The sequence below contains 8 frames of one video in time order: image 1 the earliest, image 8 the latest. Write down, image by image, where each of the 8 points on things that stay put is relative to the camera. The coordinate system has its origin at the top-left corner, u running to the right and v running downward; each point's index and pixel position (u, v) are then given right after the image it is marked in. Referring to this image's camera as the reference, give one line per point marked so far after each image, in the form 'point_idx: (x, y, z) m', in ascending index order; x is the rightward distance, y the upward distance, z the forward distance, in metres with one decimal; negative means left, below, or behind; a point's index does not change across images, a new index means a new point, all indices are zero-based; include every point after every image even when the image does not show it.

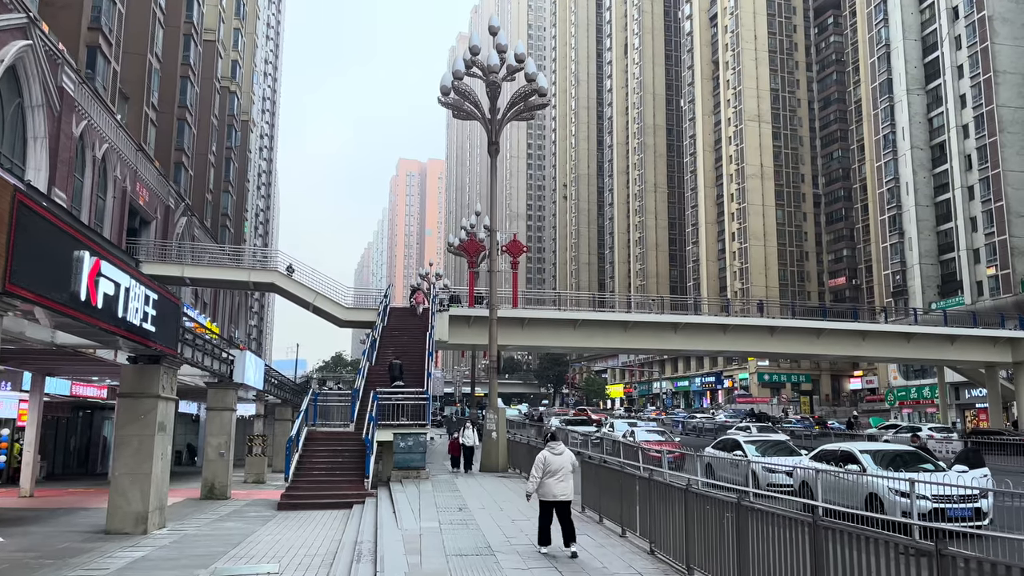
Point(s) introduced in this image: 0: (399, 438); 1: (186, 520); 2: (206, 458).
0: (-2.7, -3.6, +18.5) m
1: (-6.1, -4.4, +14.5) m
2: (-7.8, -4.3, +19.5) m
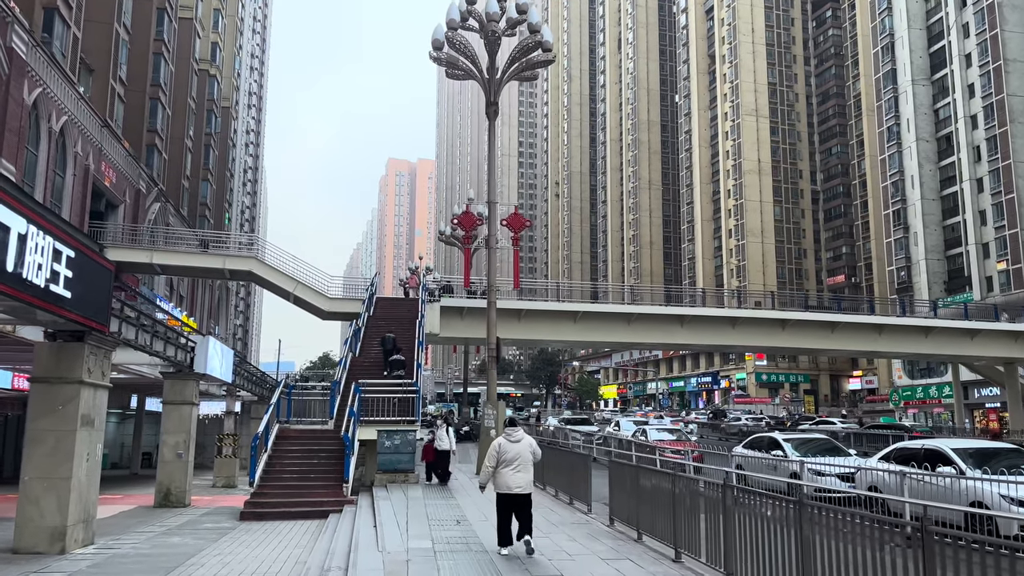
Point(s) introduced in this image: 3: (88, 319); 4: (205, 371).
0: (-2.7, -3.1, +16.0) m
1: (-6.0, -3.9, +11.9) m
2: (-7.8, -3.8, +16.9) m
3: (-5.7, -0.4, +10.2) m
4: (-7.1, -1.9, +17.6) m
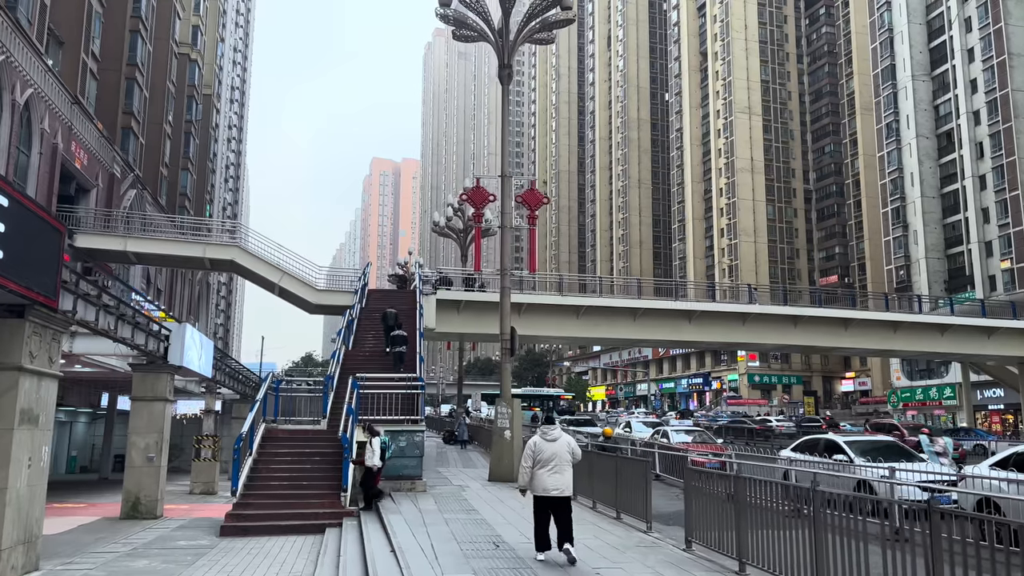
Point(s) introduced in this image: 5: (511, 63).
0: (-2.3, -2.7, +13.9) m
1: (-5.5, -3.5, +9.8) m
2: (-7.4, -3.4, +14.8) m
3: (-5.1, 0.0, +8.1) m
4: (-6.7, -1.5, +15.5) m
5: (0.0, +5.2, +17.7) m
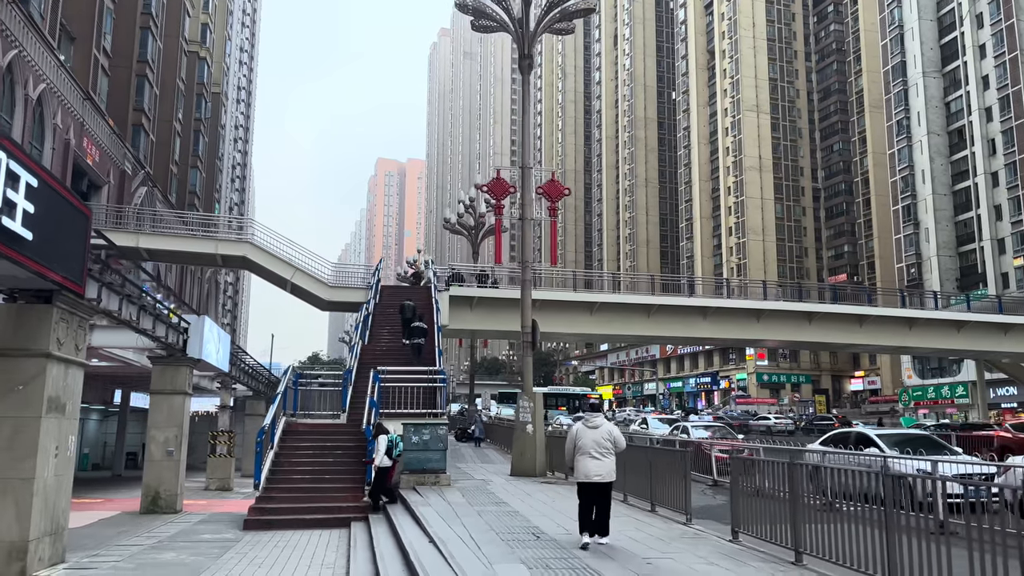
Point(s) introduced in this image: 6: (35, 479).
0: (-1.8, -2.5, +13.7) m
1: (-5.1, -3.3, +9.6) m
2: (-6.9, -3.2, +14.6) m
3: (-4.7, +0.2, +7.9) m
4: (-6.2, -1.4, +15.3) m
5: (+0.4, +5.4, +17.5) m
6: (-5.0, -2.0, +8.0) m
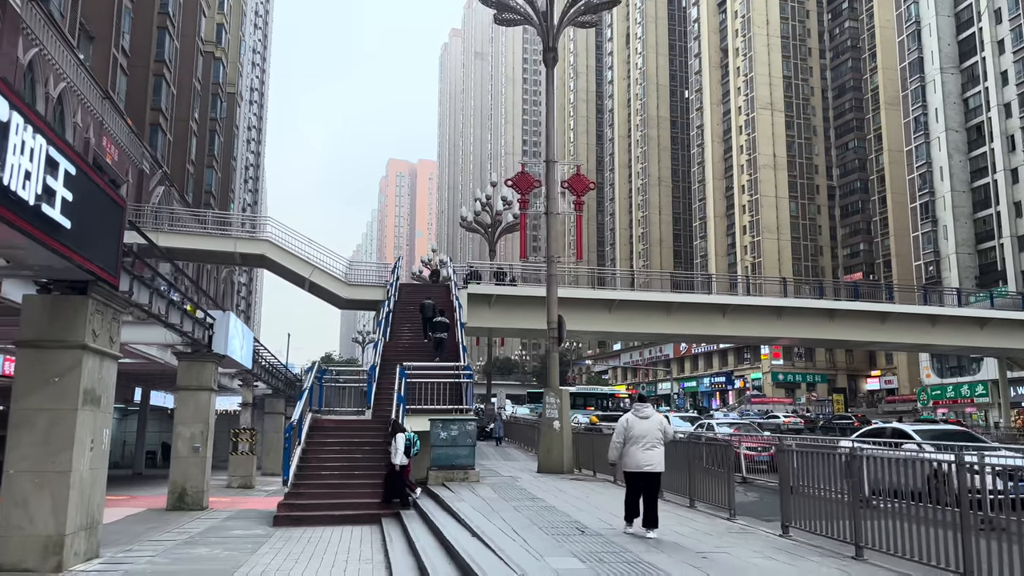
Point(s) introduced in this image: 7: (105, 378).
0: (-1.3, -2.4, +13.6) m
1: (-4.6, -3.2, +9.5) m
2: (-6.4, -3.1, +14.5) m
3: (-4.3, +0.3, +7.8) m
4: (-5.7, -1.3, +15.2) m
5: (+1.0, +5.5, +17.3) m
6: (-4.5, -1.9, +7.8) m
7: (-4.6, -1.0, +8.6) m
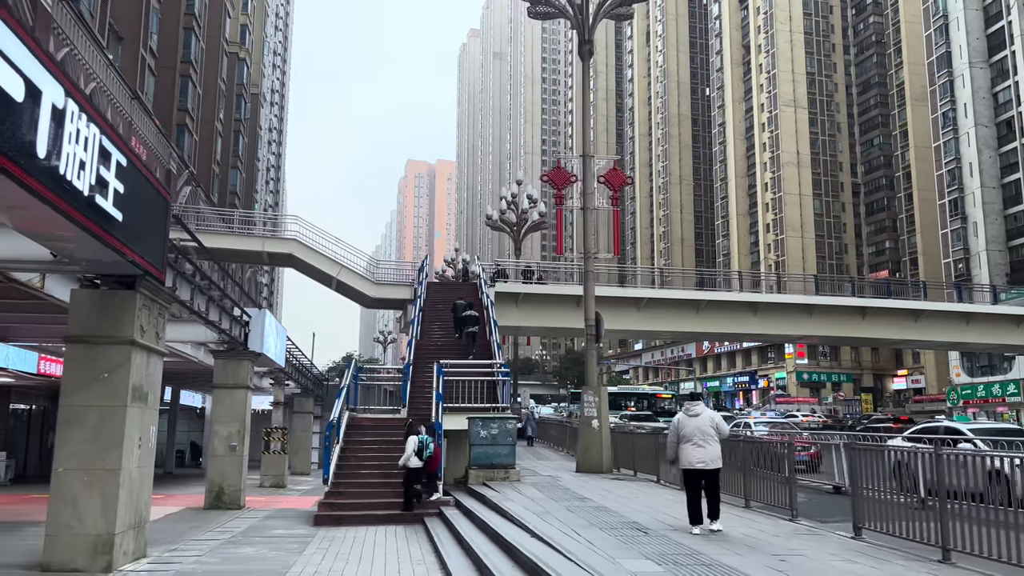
0: (-0.6, -2.4, +13.3) m
1: (-4.0, -3.2, +9.3) m
2: (-5.7, -3.1, +14.4) m
3: (-3.7, +0.3, +7.6) m
4: (-4.9, -1.2, +15.1) m
5: (+1.8, +5.6, +17.1) m
6: (-3.9, -1.8, +7.7) m
7: (-4.0, -1.0, +8.5) m
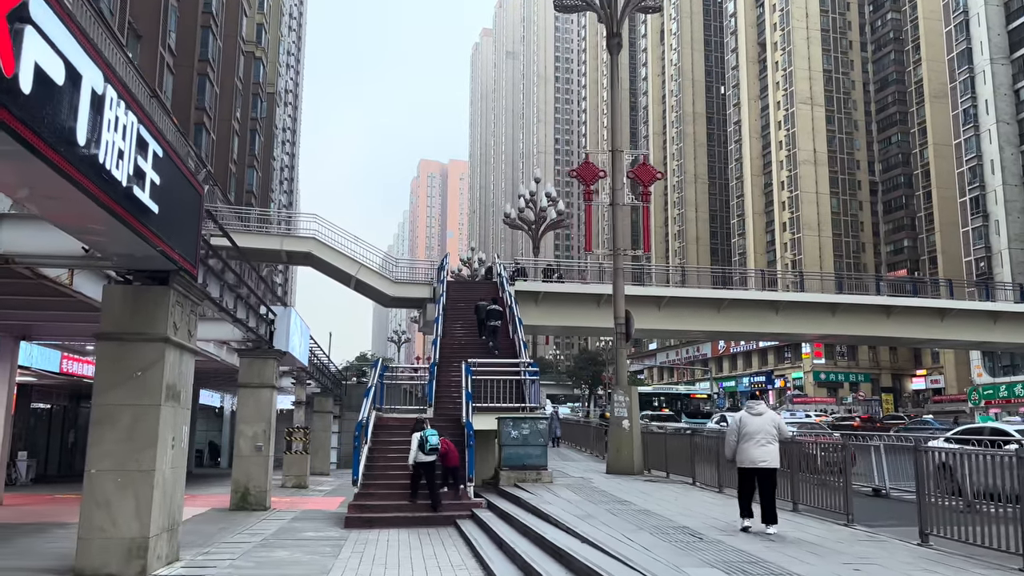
0: (0.0, -2.3, +13.1) m
1: (-3.5, -3.1, +9.1) m
2: (-5.1, -3.0, +14.2) m
3: (-3.3, +0.4, +7.4) m
4: (-4.4, -1.2, +14.9) m
5: (+2.4, +5.6, +16.7) m
6: (-3.5, -1.8, +7.5) m
7: (-3.5, -0.9, +8.3) m
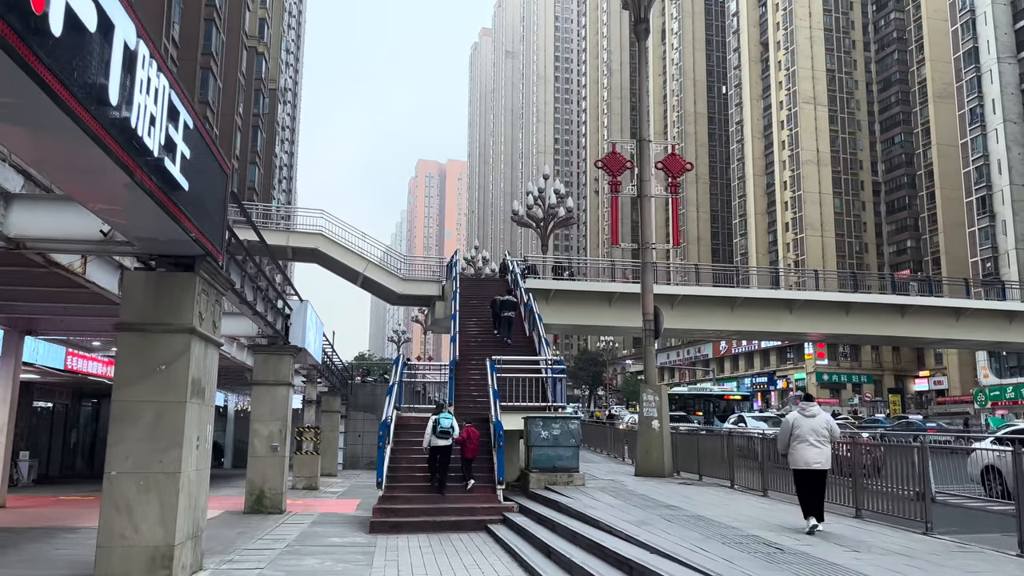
0: (+0.4, -2.2, +12.5) m
1: (-3.0, -3.0, +8.5) m
2: (-4.6, -2.9, +13.6) m
3: (-2.8, +0.5, +6.8) m
4: (-3.9, -1.1, +14.2) m
5: (+2.8, +5.7, +16.2) m
6: (-3.0, -1.7, +6.9) m
7: (-3.0, -0.8, +7.7) m
